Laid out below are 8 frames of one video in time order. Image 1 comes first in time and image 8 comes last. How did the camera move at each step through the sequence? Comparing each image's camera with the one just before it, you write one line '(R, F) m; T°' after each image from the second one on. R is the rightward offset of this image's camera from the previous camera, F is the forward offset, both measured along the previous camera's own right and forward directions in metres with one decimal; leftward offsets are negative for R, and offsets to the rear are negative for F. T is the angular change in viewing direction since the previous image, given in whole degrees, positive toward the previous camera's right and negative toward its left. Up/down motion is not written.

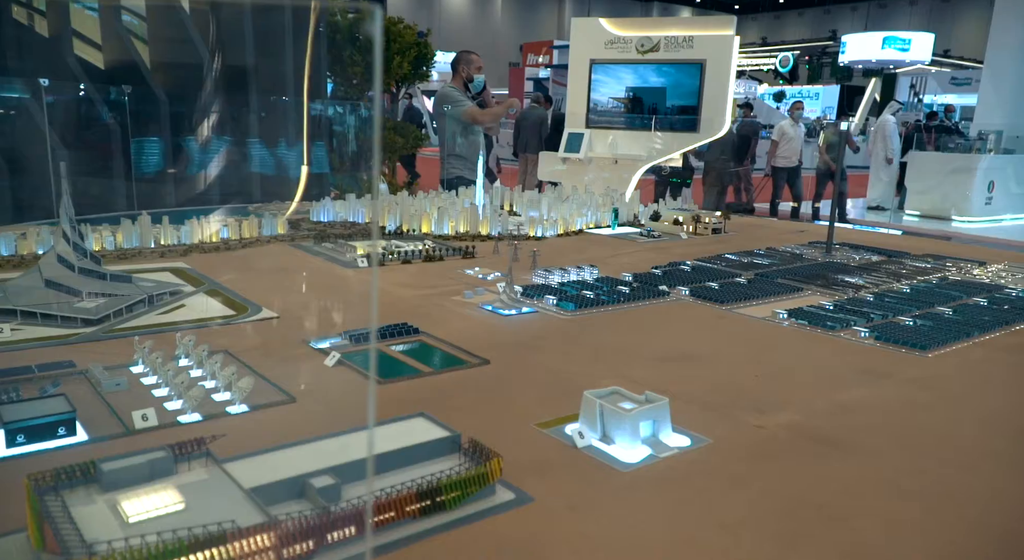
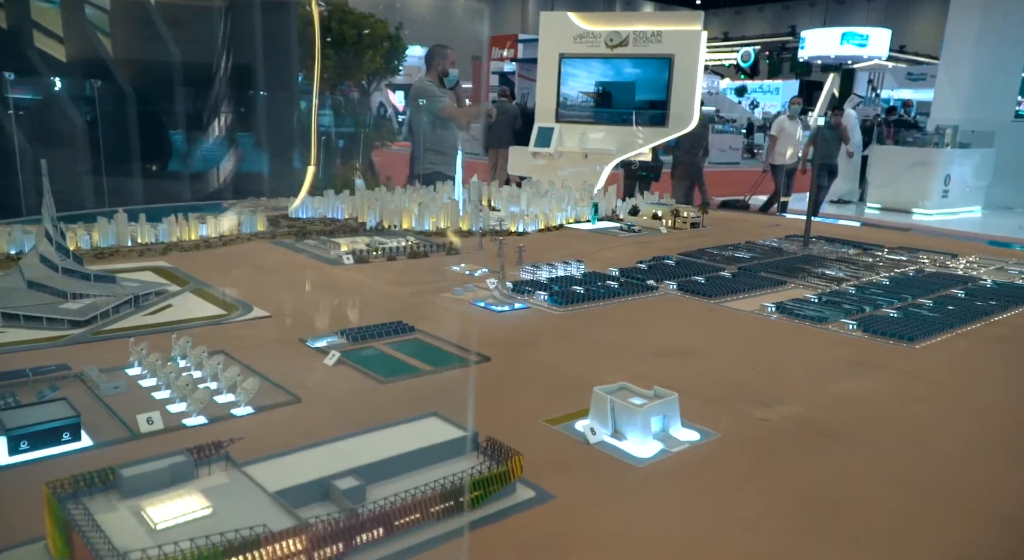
(-0.2, 0.0) m; +2°
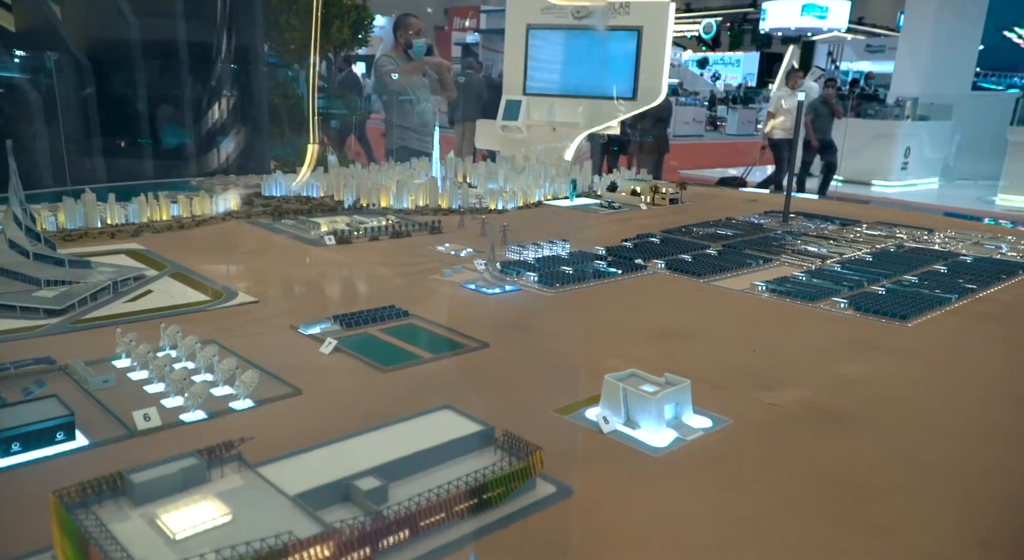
(-0.2, +0.1) m; +3°
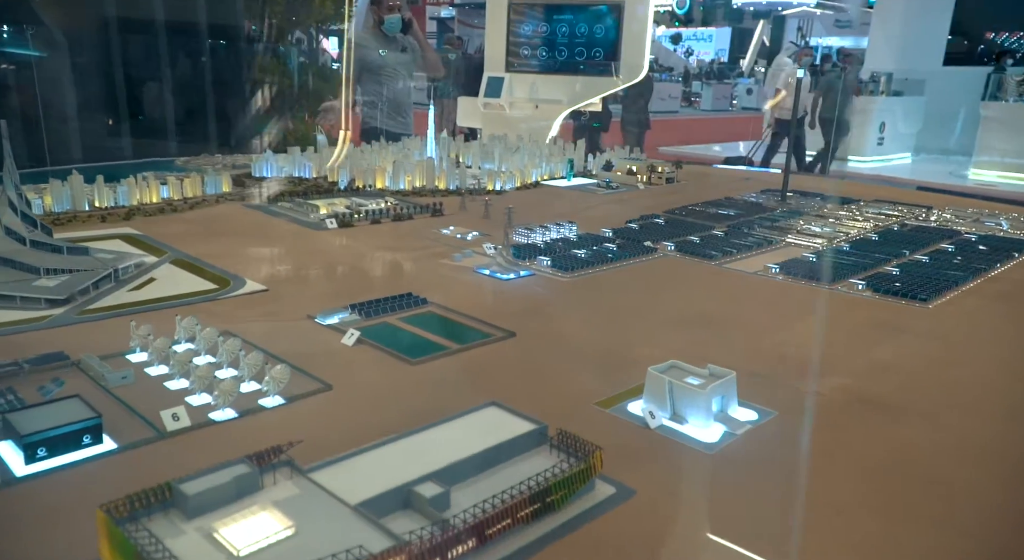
(-0.2, +0.1) m; +2°
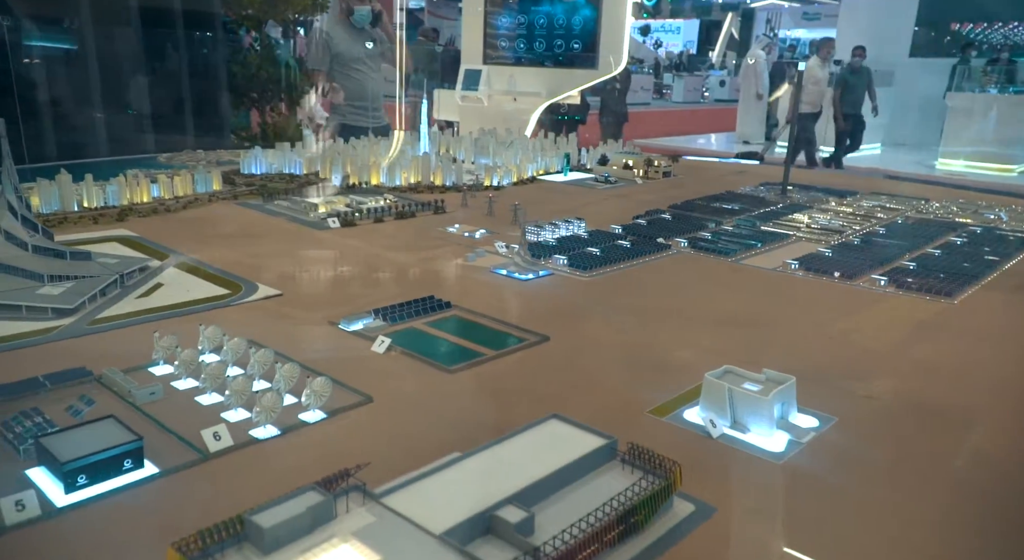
(-0.3, +0.1) m; +2°
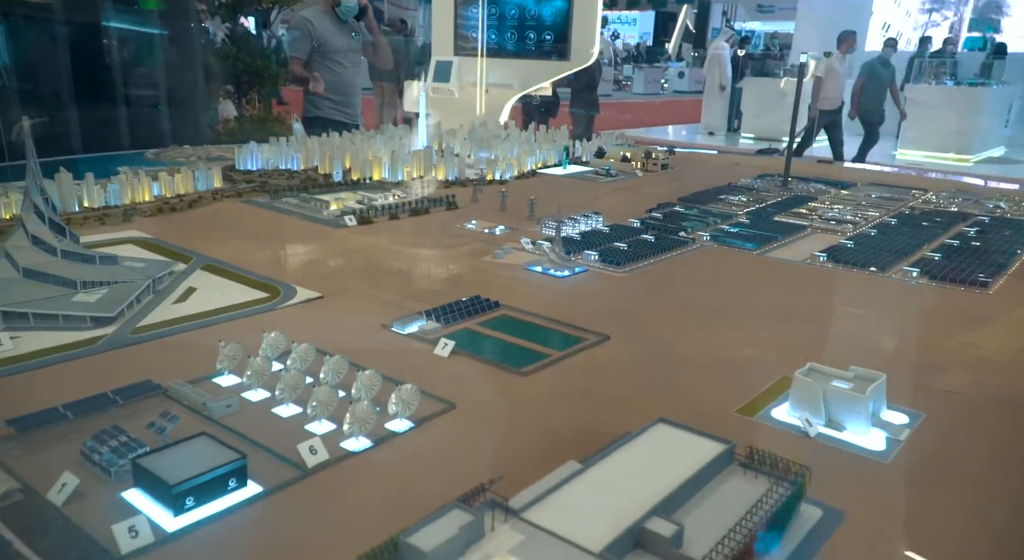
(-0.4, +0.1) m; +3°
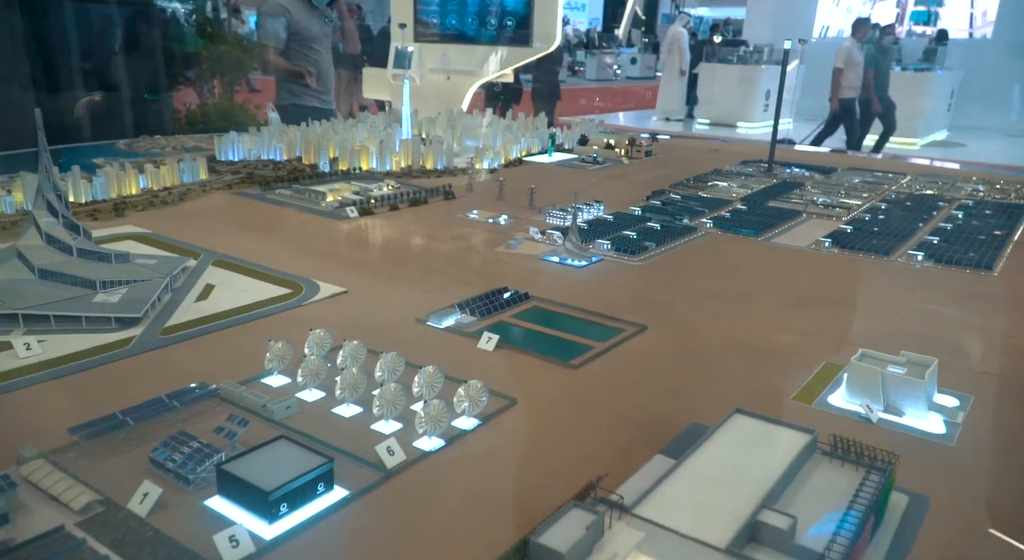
(-0.3, 0.0) m; +3°
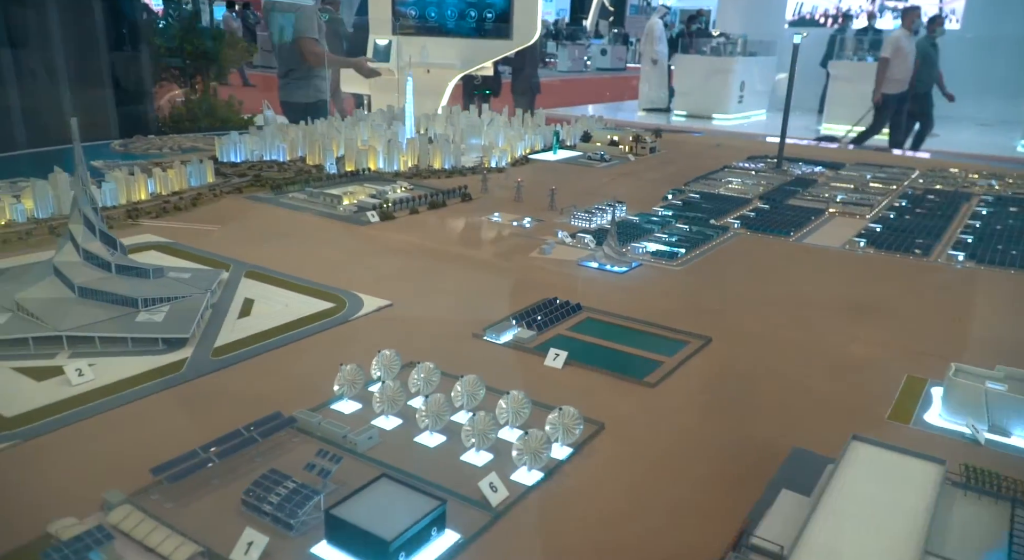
(-0.4, +0.1) m; +2°
